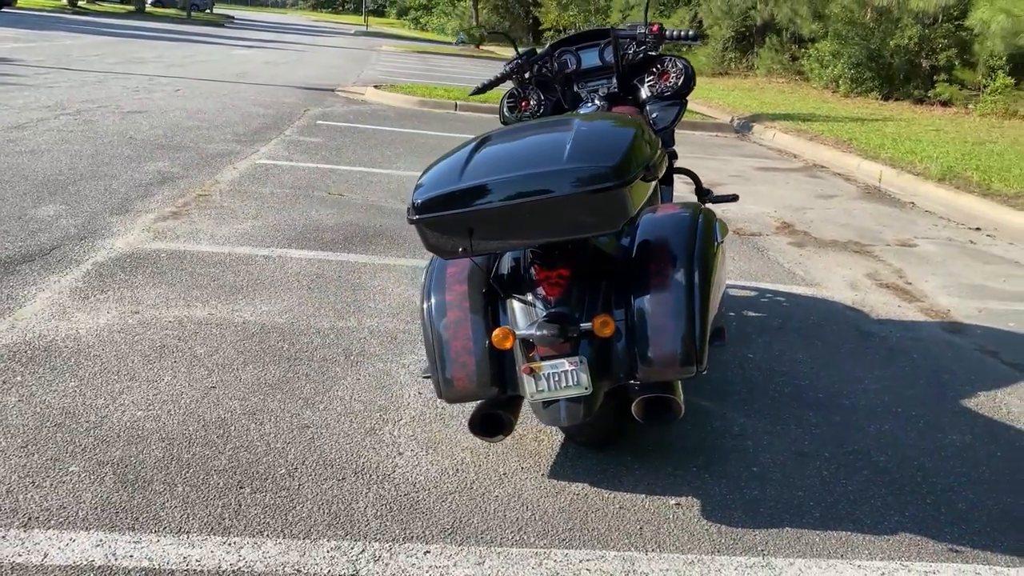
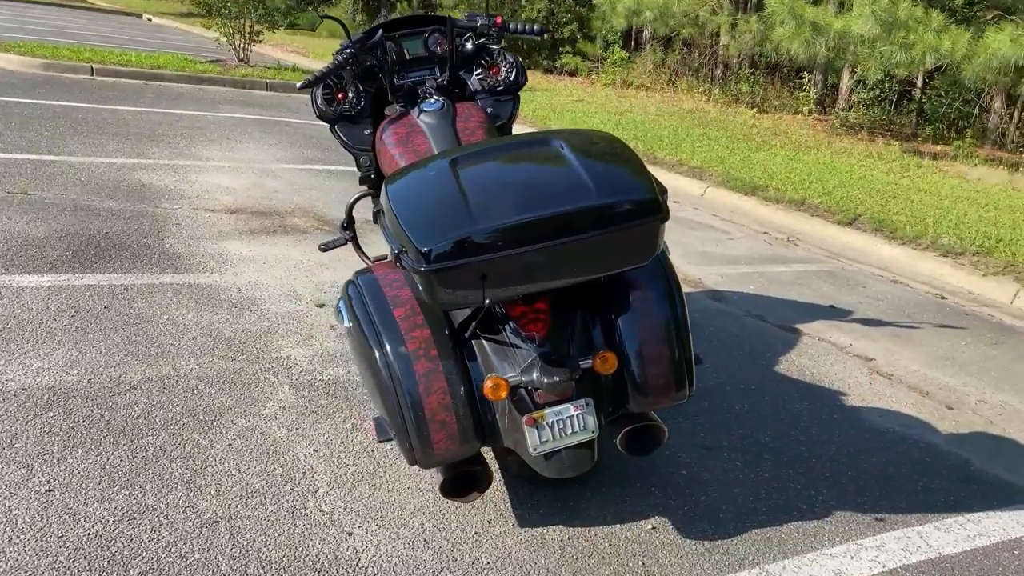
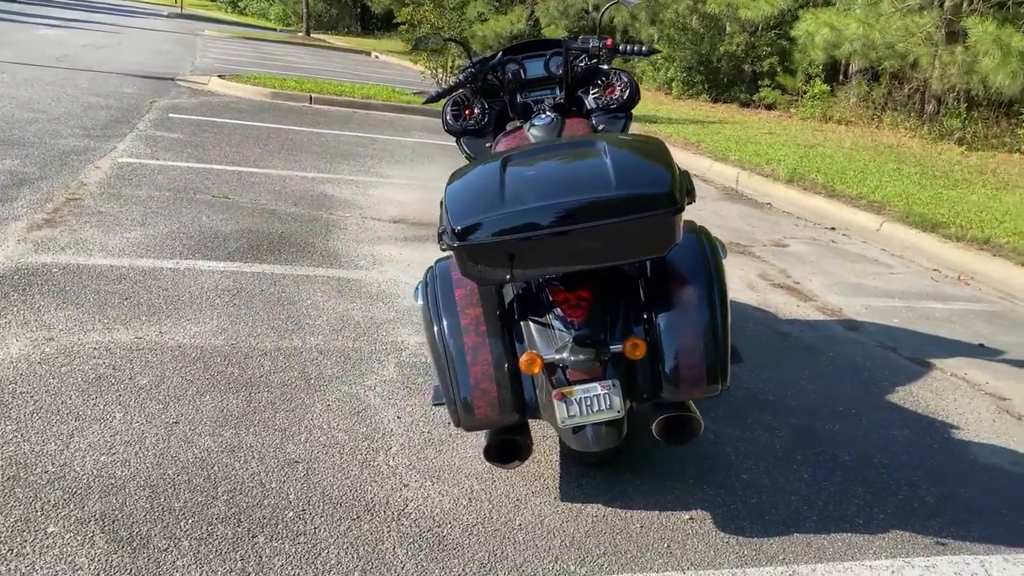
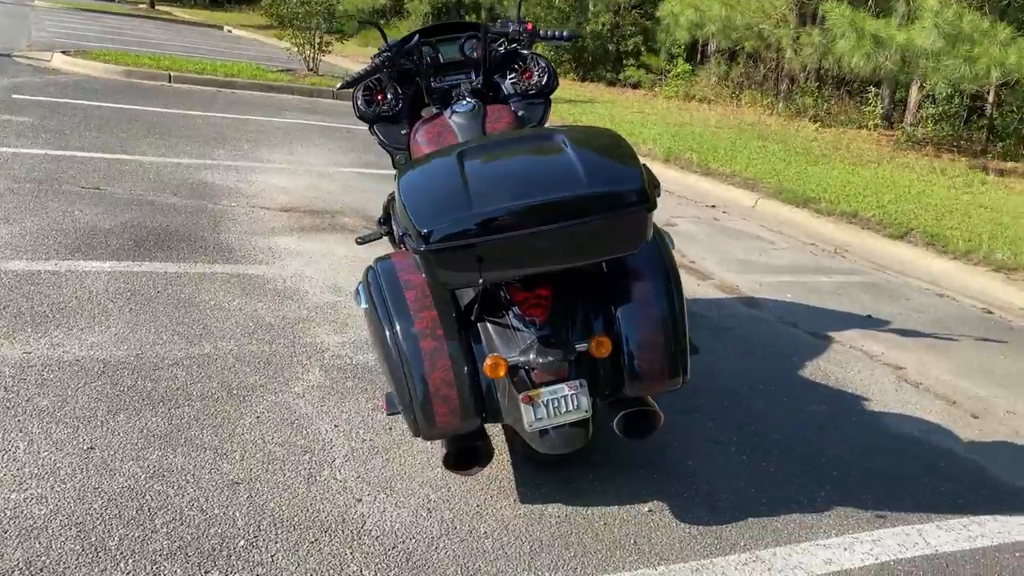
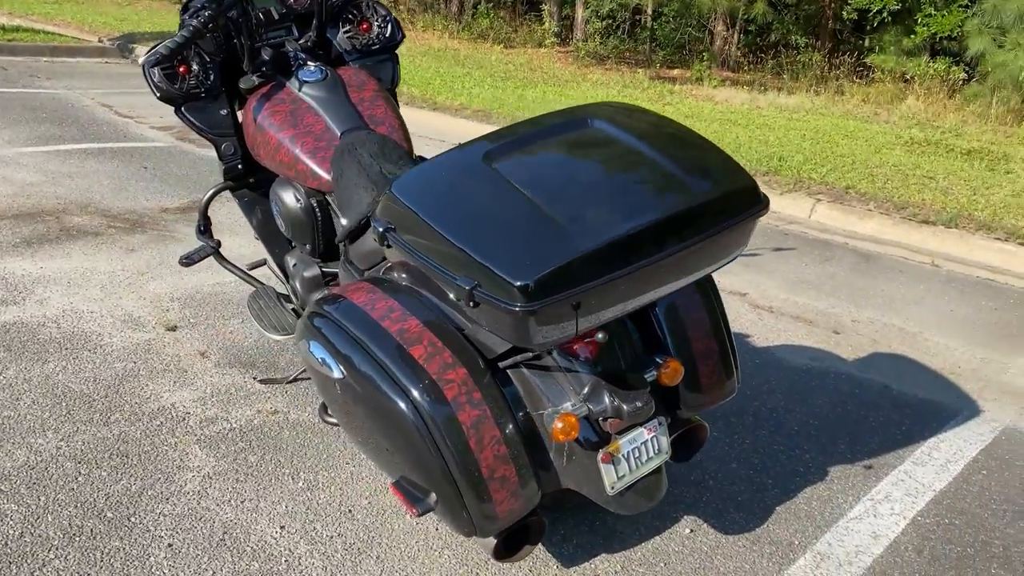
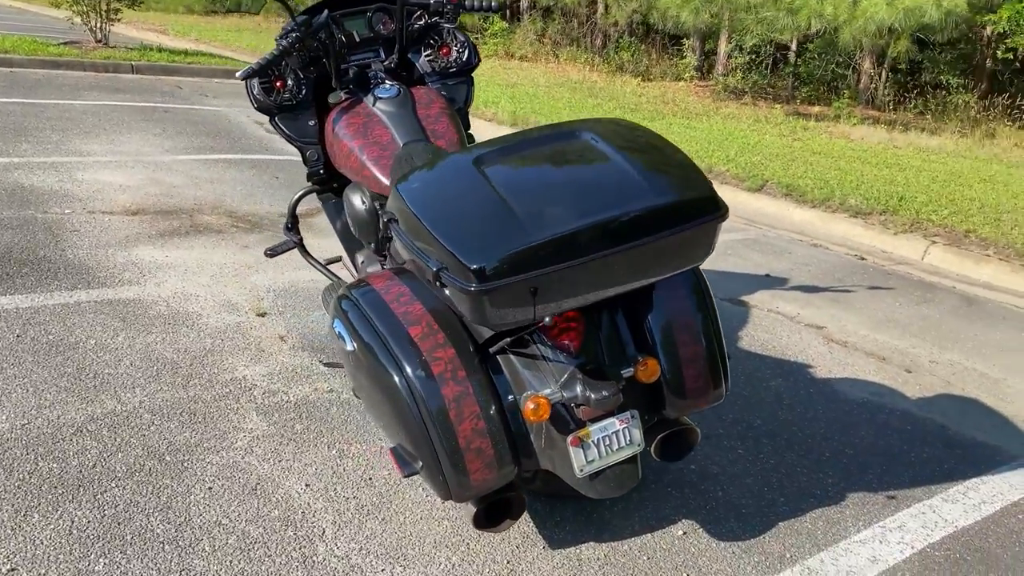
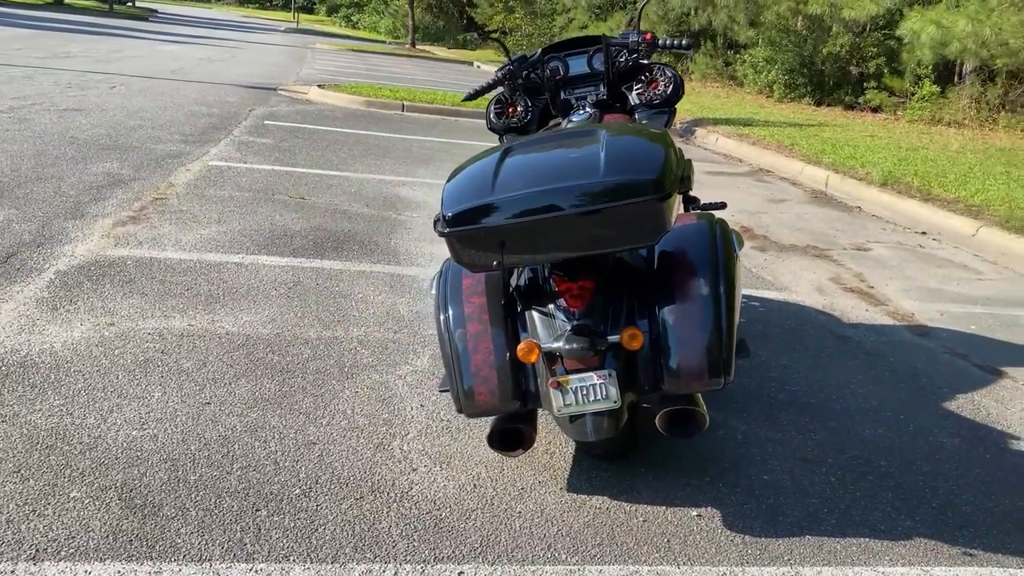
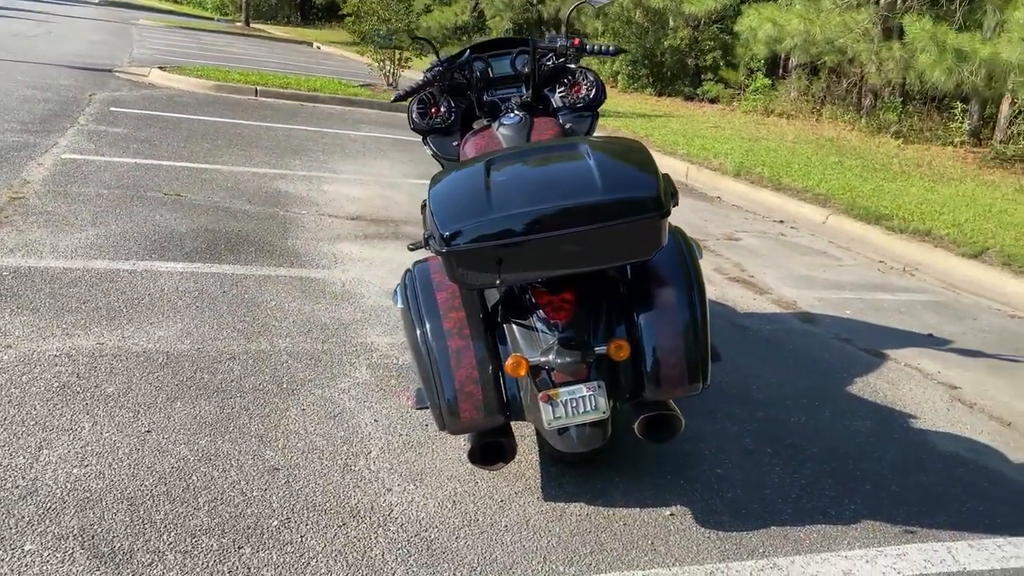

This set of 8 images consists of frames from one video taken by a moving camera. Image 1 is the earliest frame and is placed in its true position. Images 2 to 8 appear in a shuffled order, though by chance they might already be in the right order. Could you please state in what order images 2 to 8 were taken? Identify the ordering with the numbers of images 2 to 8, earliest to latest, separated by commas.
7, 3, 8, 4, 2, 6, 5
